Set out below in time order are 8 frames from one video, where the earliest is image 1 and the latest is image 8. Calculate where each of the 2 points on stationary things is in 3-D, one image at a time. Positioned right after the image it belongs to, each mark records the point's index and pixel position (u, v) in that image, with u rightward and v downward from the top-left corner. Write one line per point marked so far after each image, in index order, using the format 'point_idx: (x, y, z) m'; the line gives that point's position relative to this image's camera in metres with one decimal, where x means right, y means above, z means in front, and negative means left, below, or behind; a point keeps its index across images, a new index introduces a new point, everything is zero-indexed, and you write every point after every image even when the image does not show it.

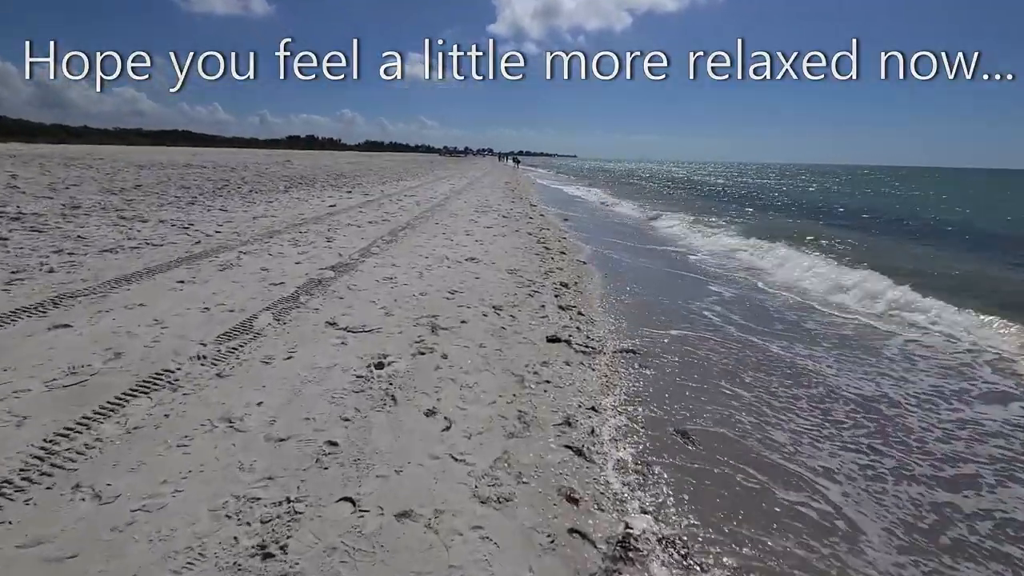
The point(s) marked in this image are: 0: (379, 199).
0: (-4.7, +3.2, +17.7) m
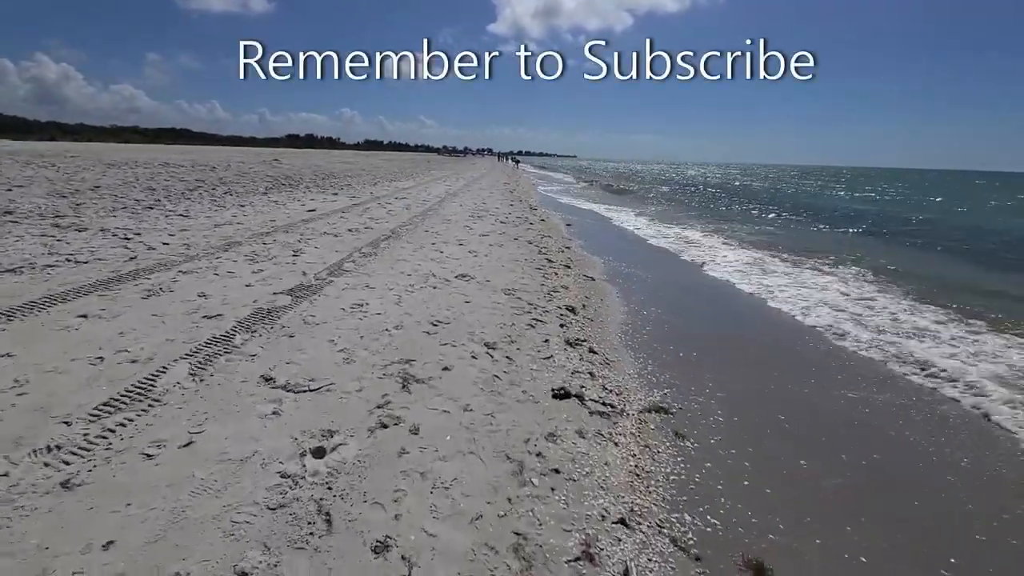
0: (-4.8, +2.8, +16.3) m
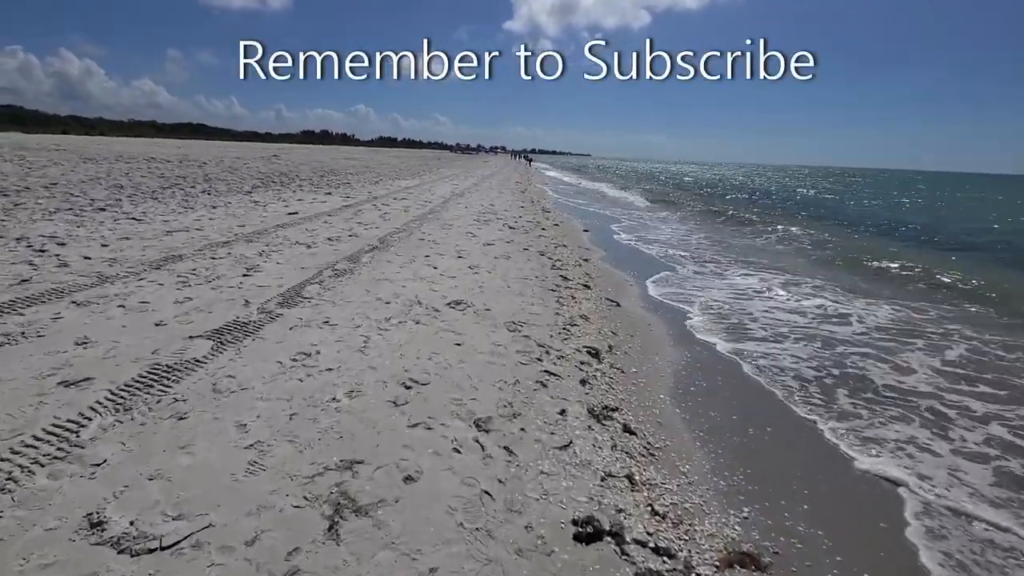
0: (-4.5, +2.5, +14.6) m
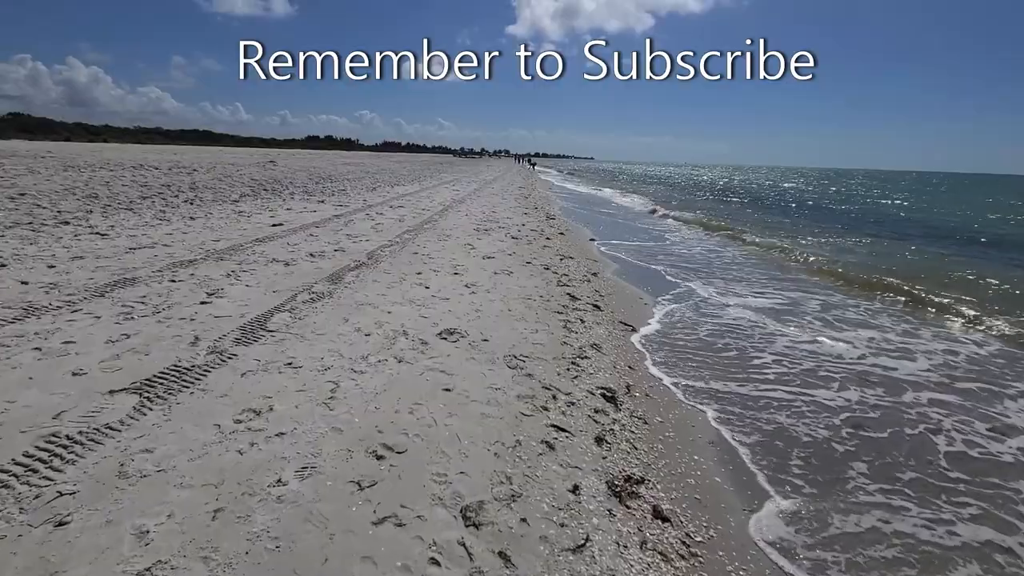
0: (-4.4, +2.1, +13.8) m
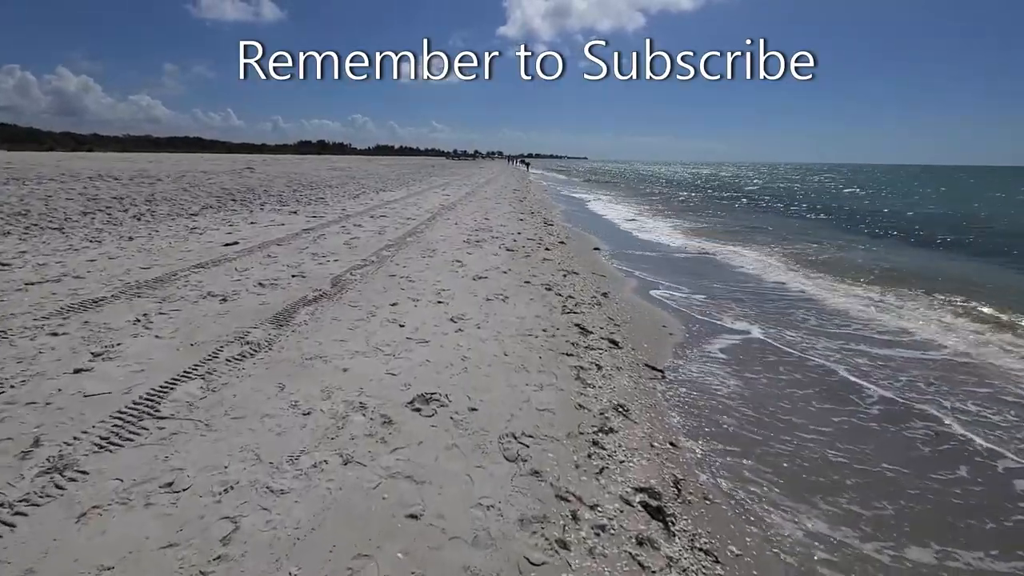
0: (-4.6, +1.6, +12.2) m
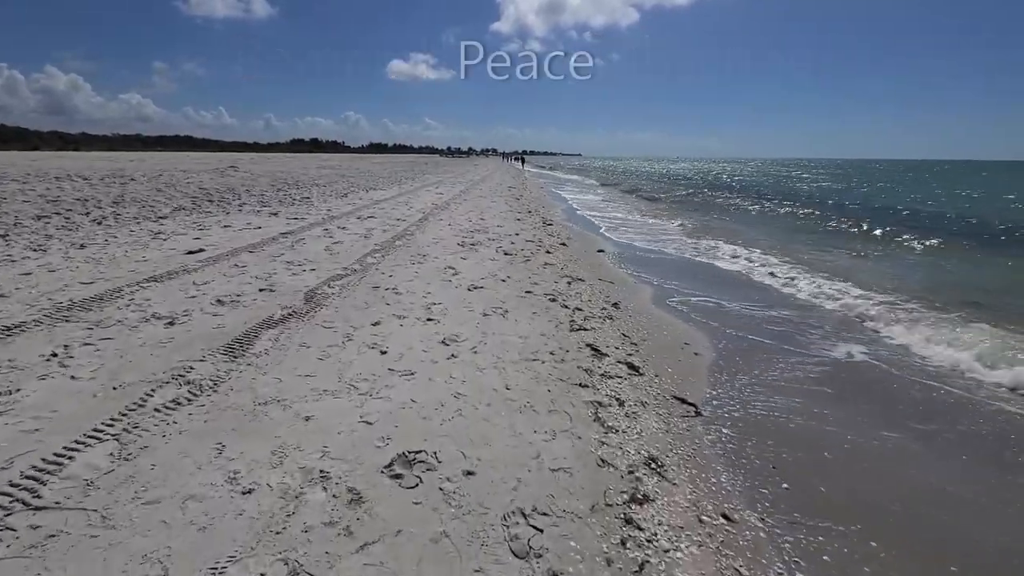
0: (-4.6, +1.4, +11.3) m
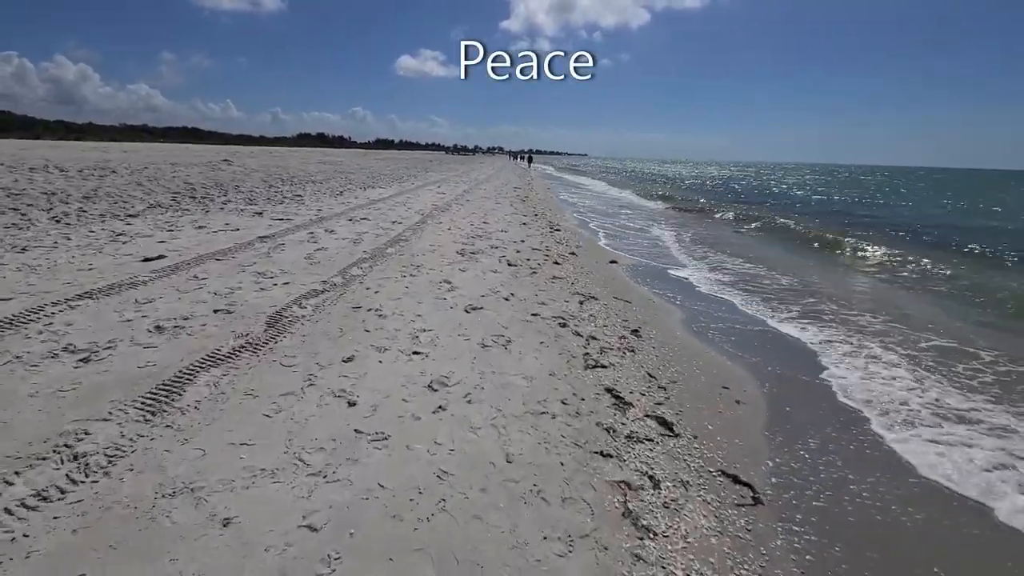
0: (-4.5, +1.2, +10.2) m
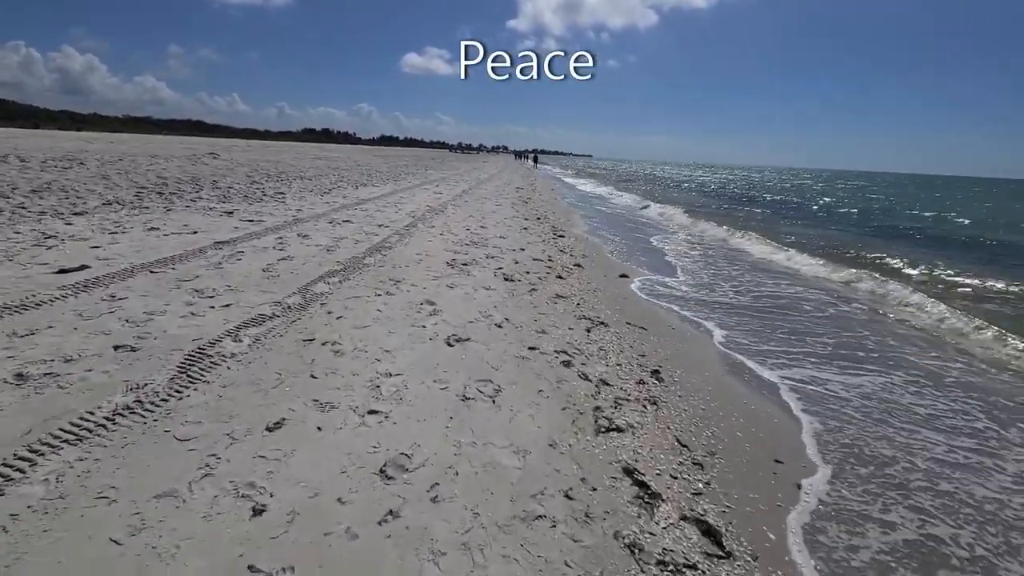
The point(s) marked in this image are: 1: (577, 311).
0: (-4.5, +1.0, +9.0) m
1: (+1.0, -0.3, +7.1) m
